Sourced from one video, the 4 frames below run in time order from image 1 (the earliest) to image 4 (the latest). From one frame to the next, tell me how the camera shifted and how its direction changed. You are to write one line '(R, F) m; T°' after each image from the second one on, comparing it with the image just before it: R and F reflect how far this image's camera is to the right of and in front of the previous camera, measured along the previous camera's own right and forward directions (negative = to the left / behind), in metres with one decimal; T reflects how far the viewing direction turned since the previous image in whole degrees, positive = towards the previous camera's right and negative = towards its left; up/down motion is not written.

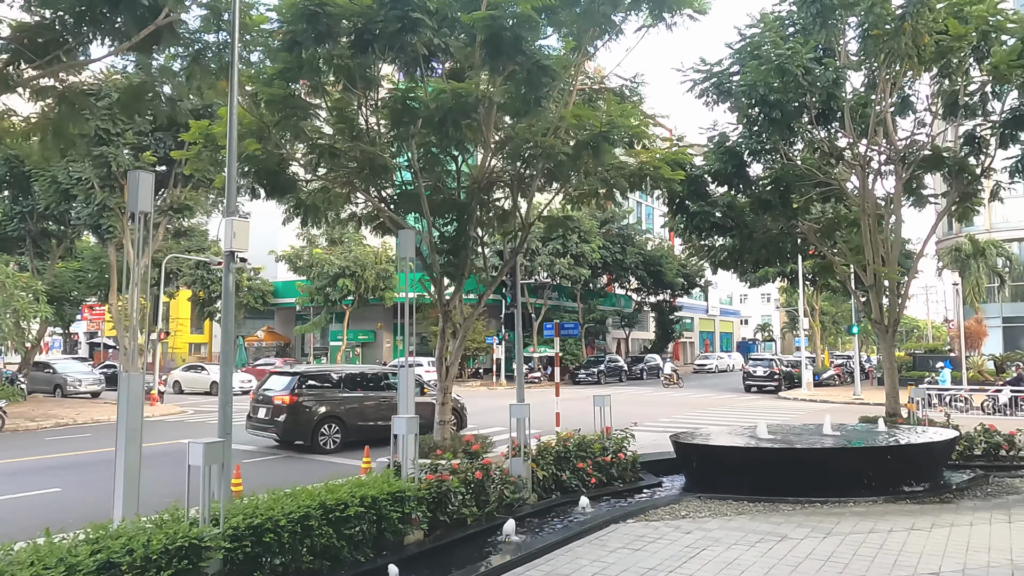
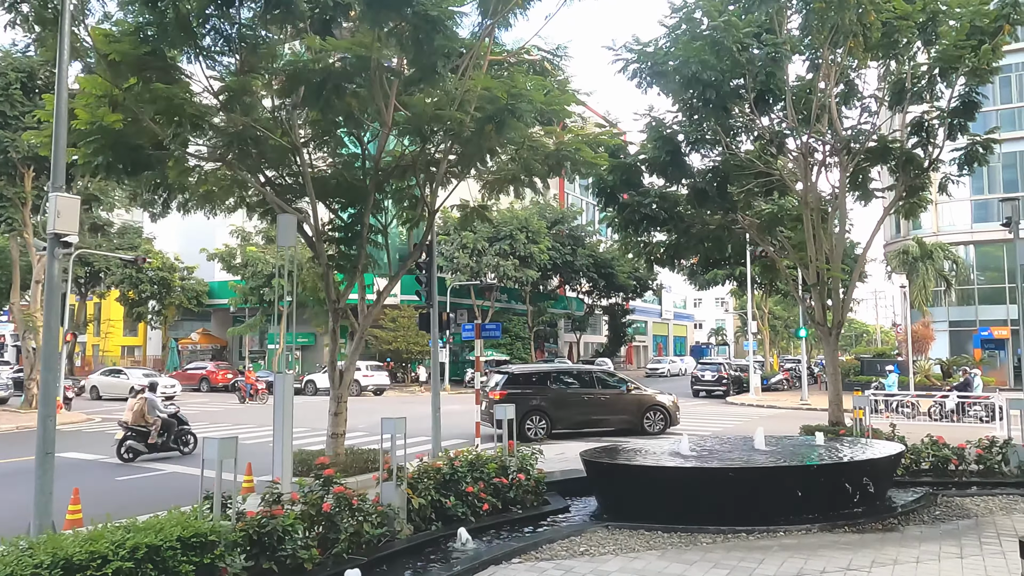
(+0.7, +1.1) m; +3°
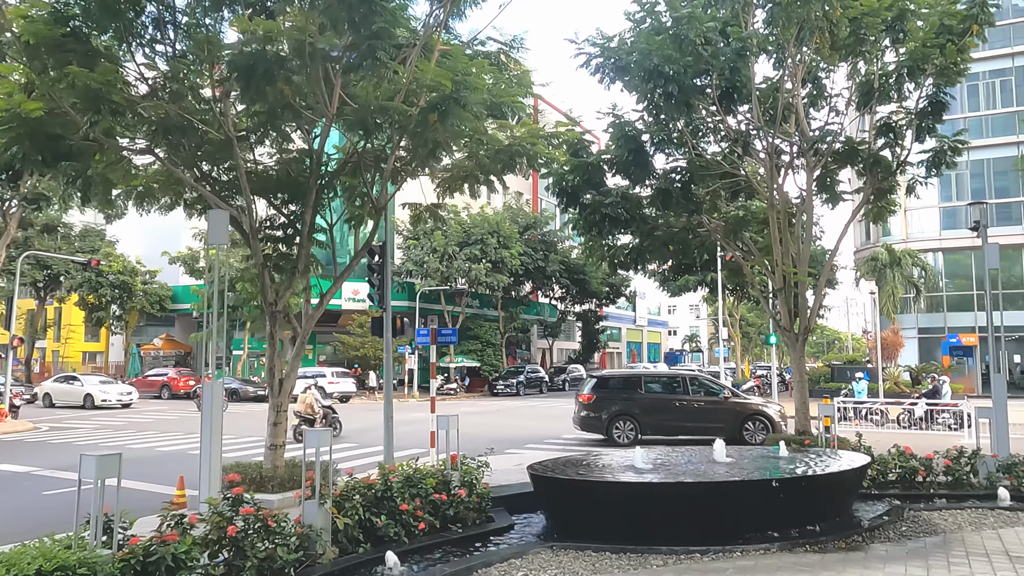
(+0.3, +0.5) m; +2°
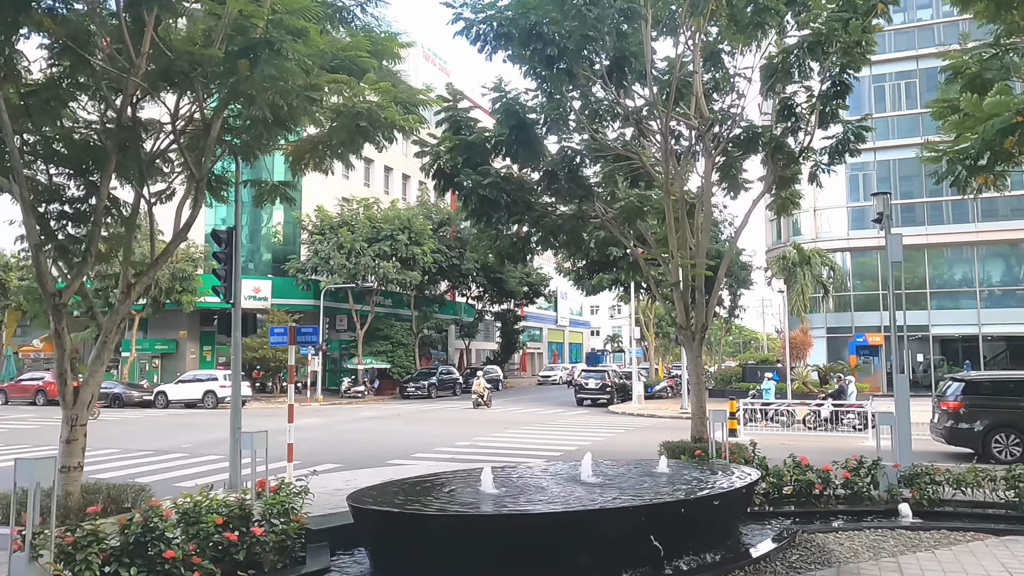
(+0.8, +1.2) m; +5°
